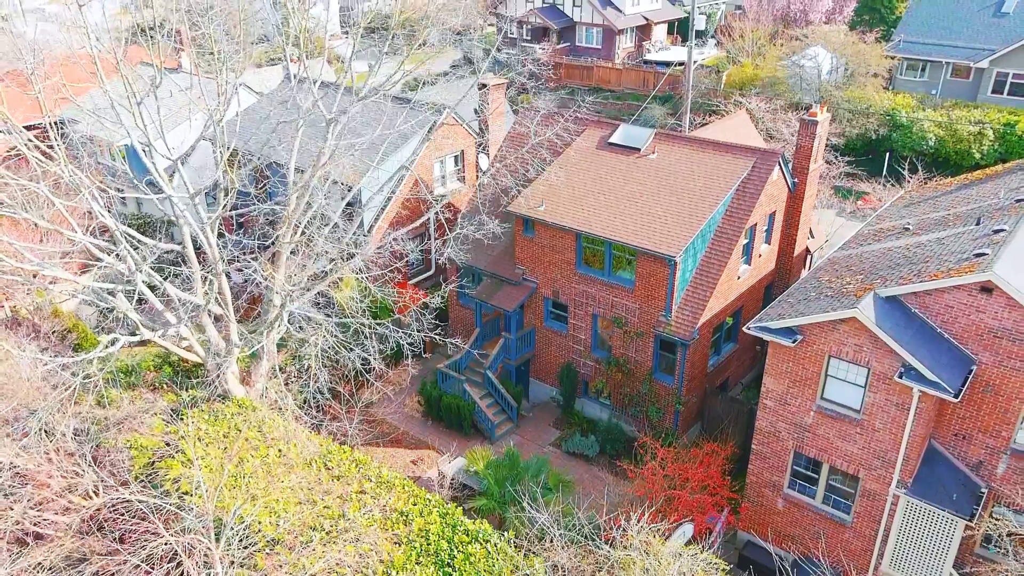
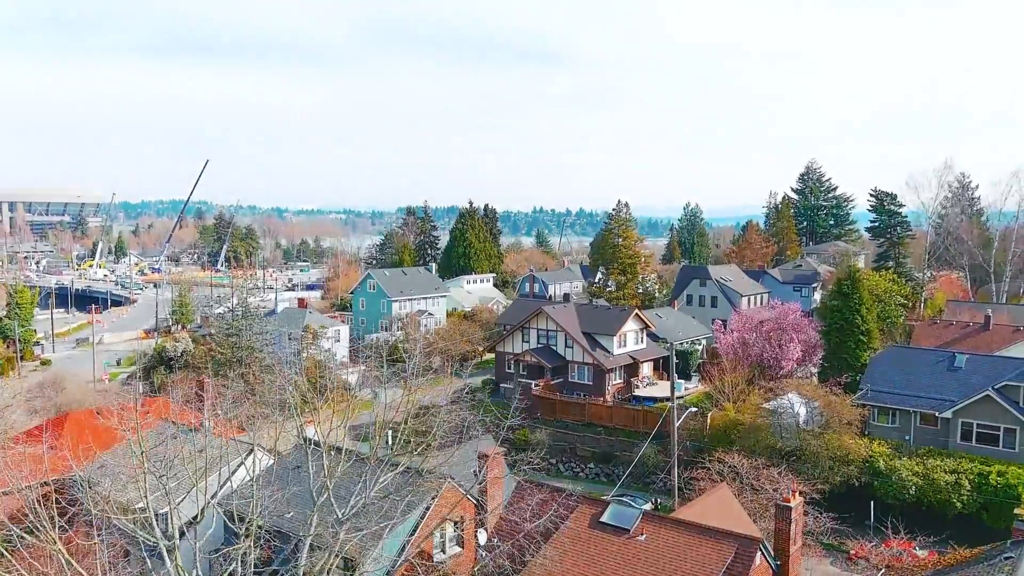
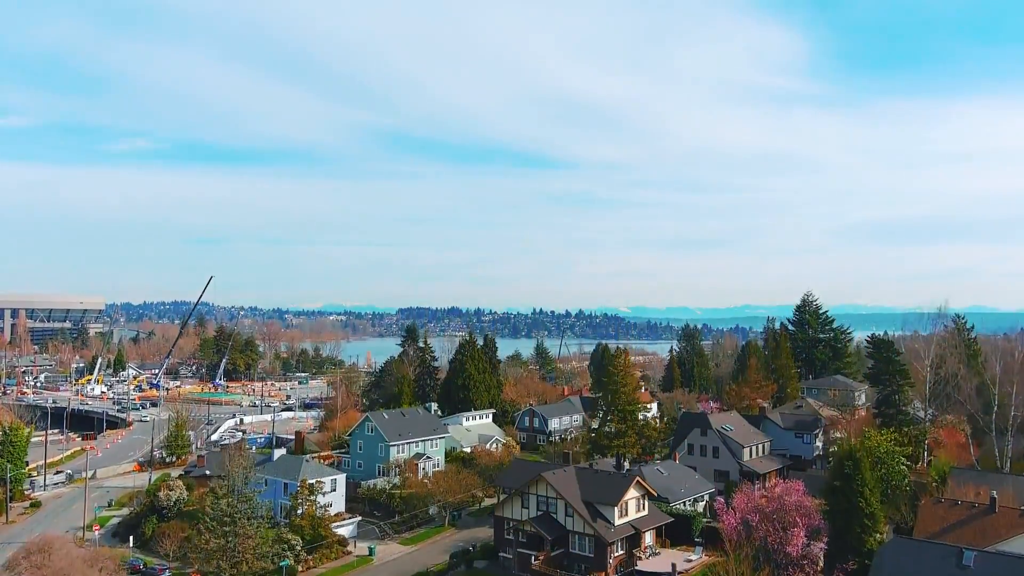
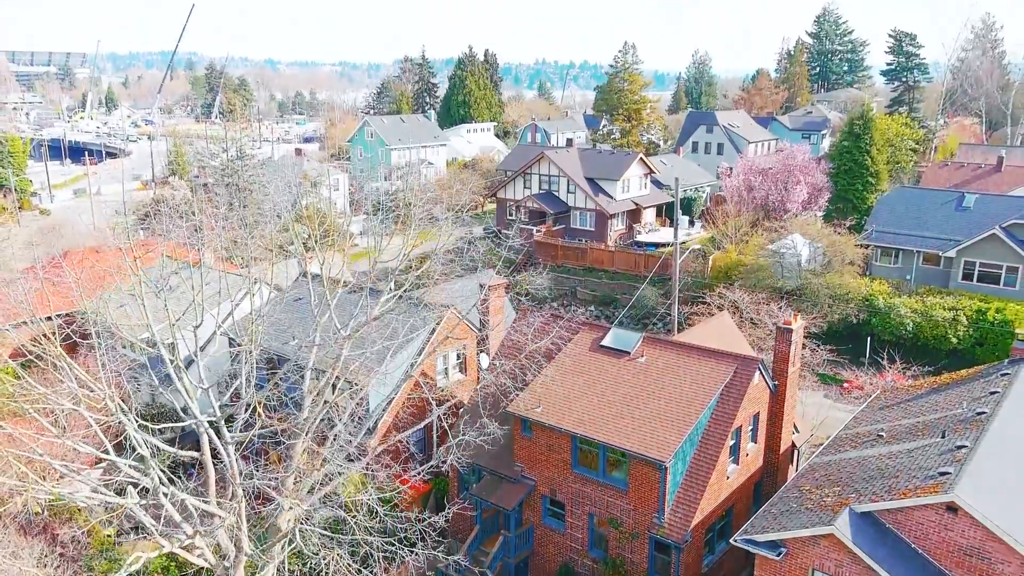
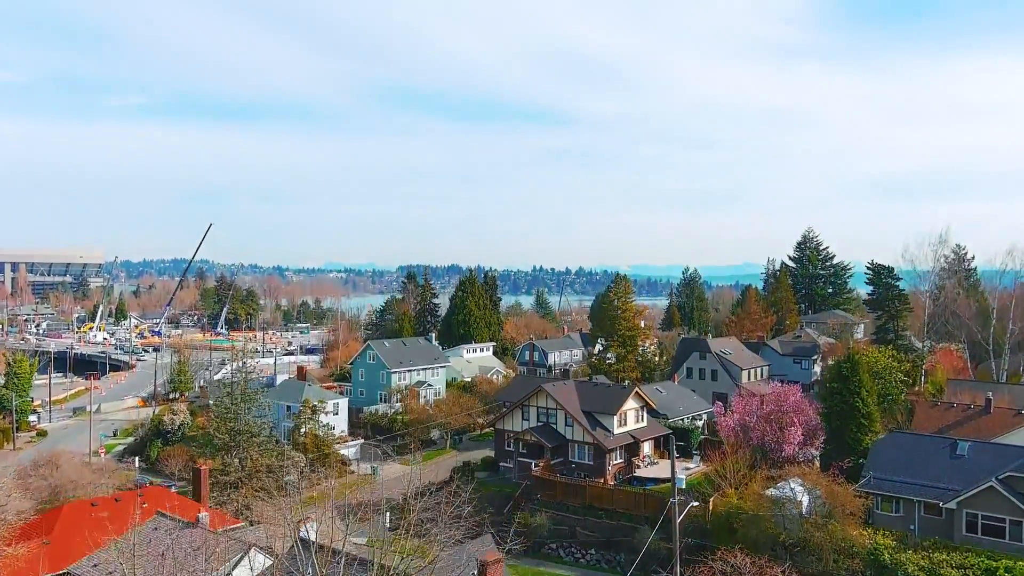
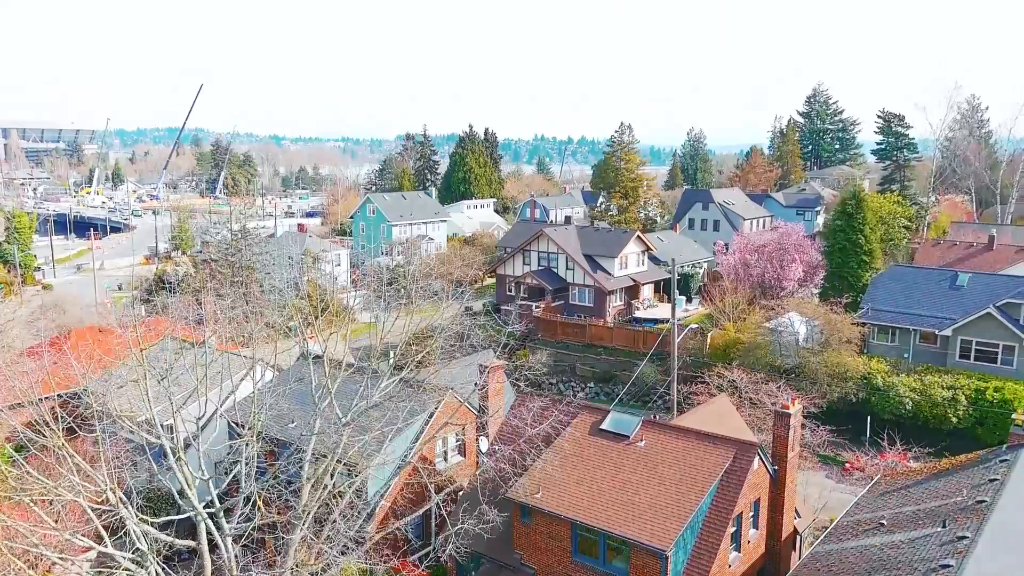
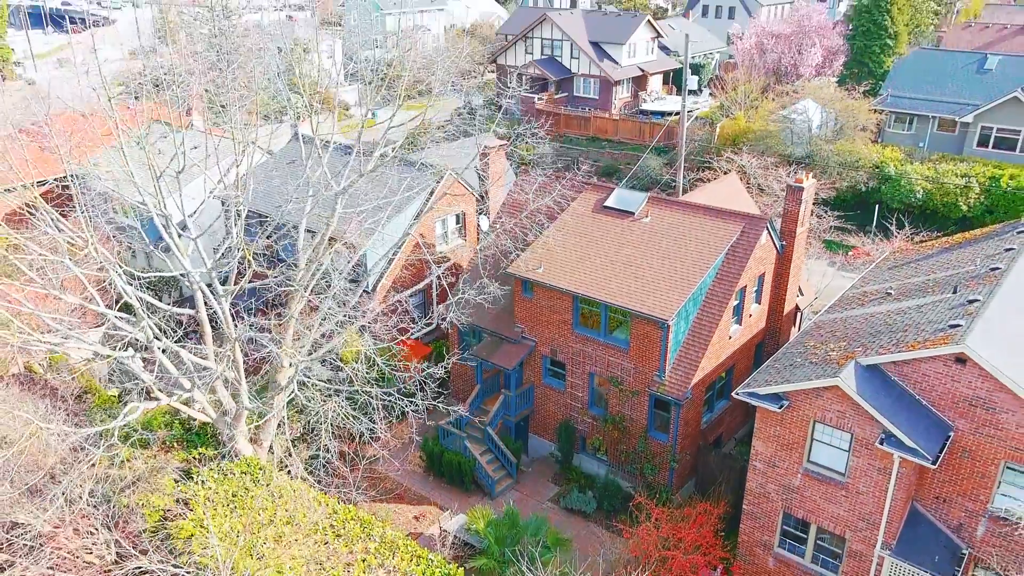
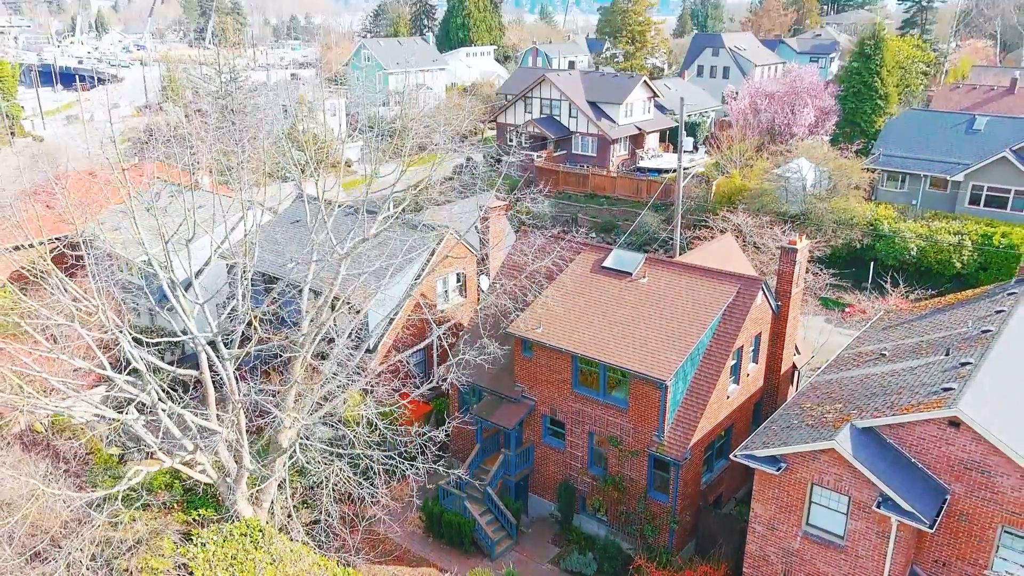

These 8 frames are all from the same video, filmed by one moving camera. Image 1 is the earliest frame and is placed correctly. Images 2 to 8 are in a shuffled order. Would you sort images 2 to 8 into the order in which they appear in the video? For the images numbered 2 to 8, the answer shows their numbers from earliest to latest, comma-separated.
7, 8, 4, 6, 2, 5, 3
